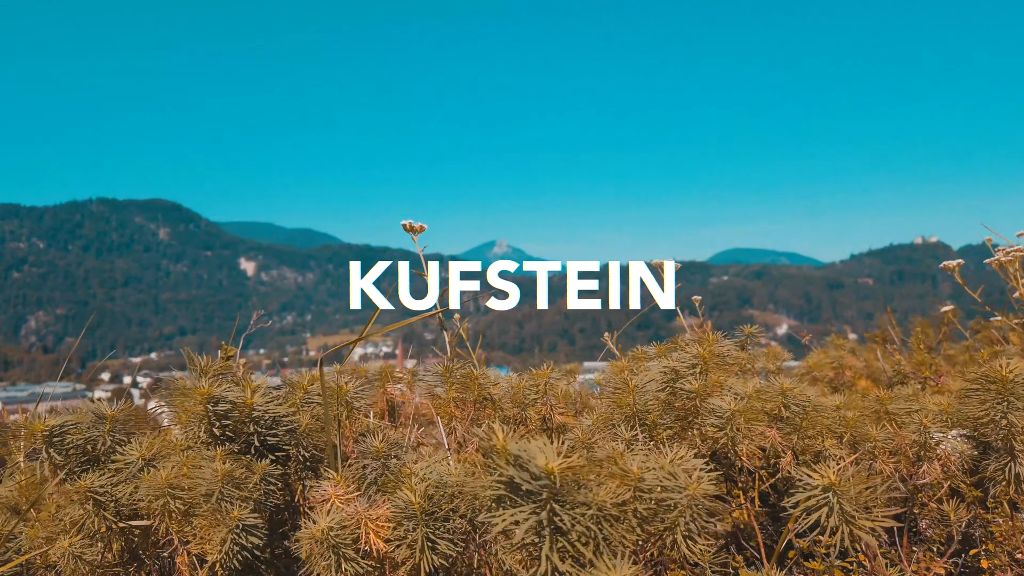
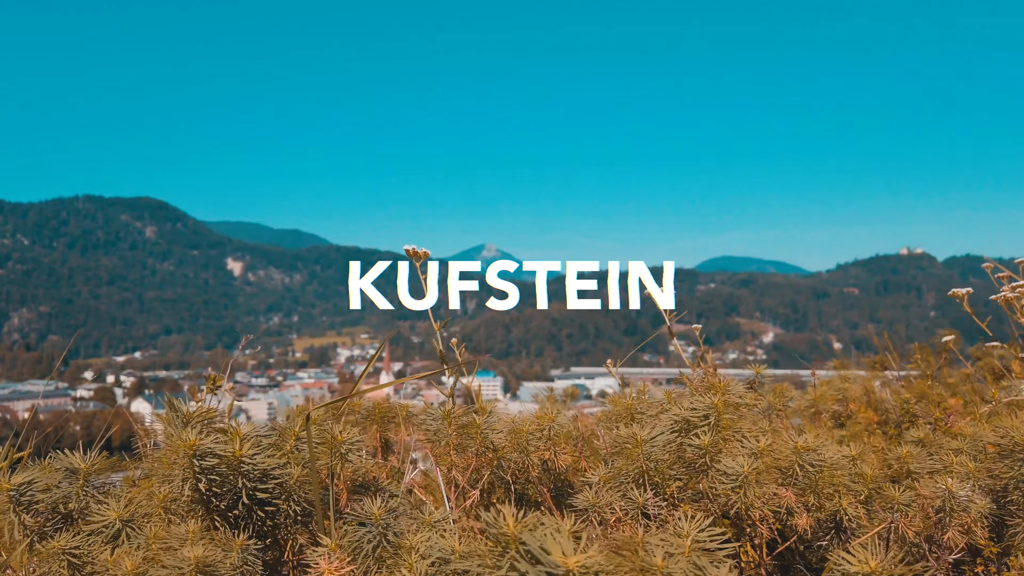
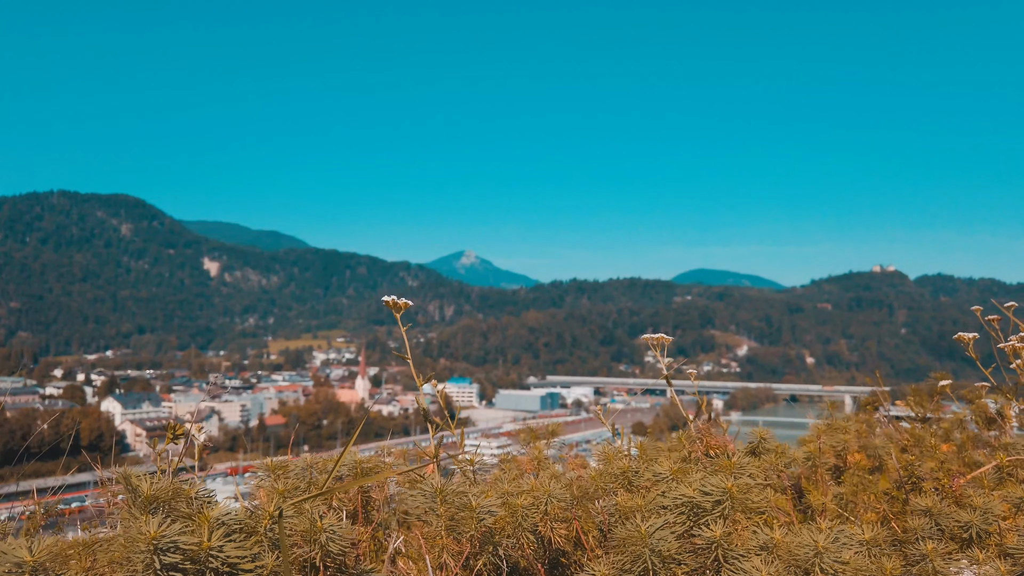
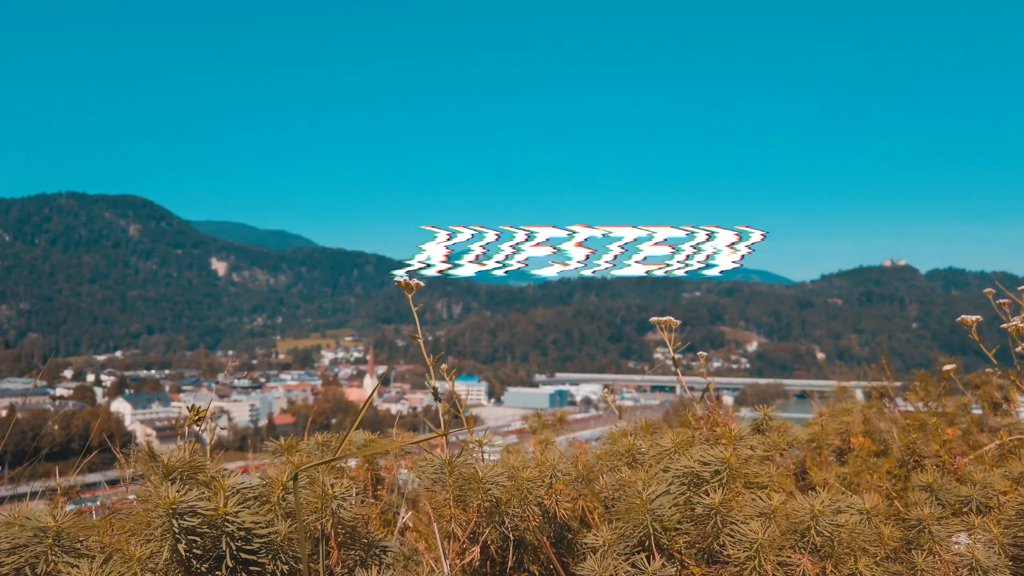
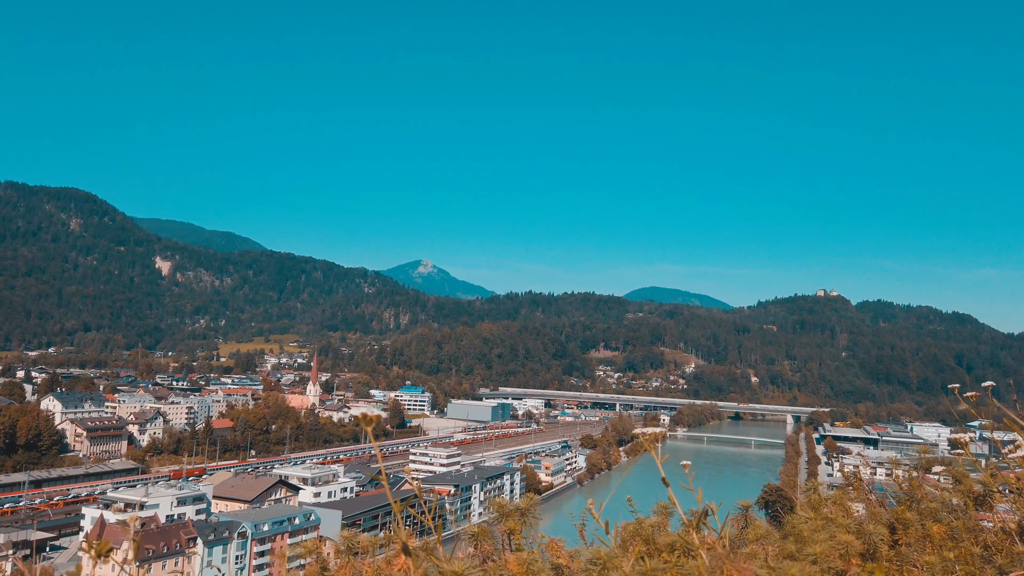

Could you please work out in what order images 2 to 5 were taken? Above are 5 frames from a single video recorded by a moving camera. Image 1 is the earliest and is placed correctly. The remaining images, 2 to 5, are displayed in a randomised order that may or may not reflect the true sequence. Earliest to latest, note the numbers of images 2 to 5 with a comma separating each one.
2, 4, 3, 5
